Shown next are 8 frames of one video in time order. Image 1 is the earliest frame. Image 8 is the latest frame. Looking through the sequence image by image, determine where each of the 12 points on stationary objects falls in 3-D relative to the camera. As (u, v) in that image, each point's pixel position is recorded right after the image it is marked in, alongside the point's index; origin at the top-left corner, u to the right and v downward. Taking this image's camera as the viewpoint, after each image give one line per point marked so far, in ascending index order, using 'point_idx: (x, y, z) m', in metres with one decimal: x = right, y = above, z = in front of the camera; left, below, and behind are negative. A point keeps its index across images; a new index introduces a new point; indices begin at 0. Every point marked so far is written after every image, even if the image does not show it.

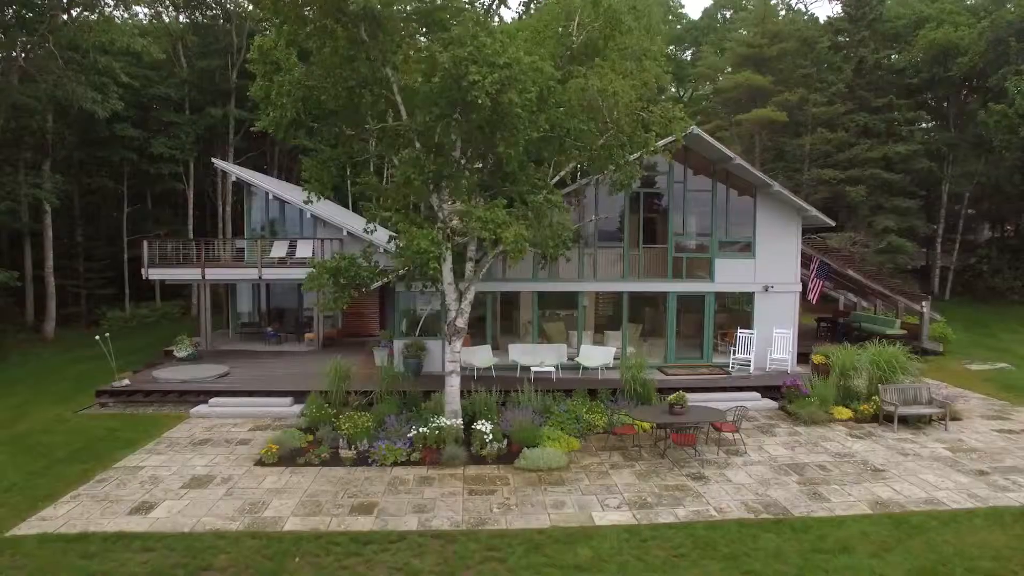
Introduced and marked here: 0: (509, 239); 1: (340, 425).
0: (+0.1, +0.8, +9.5) m
1: (-3.3, -2.6, +11.9) m
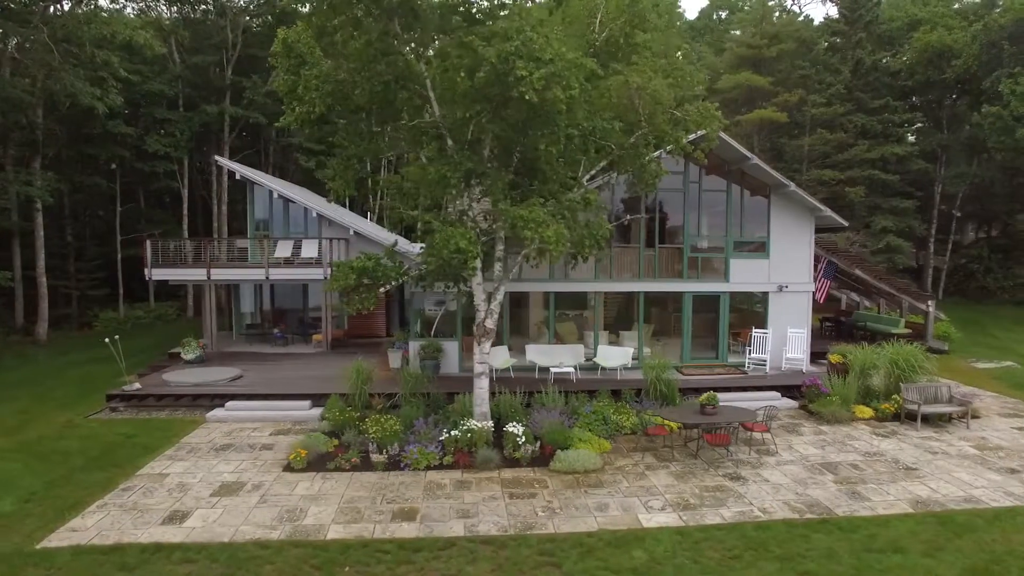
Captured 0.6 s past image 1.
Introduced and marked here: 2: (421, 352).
0: (+0.7, +0.8, +9.4) m
1: (-2.8, -2.6, +11.7) m
2: (-2.3, -1.6, +15.7) m
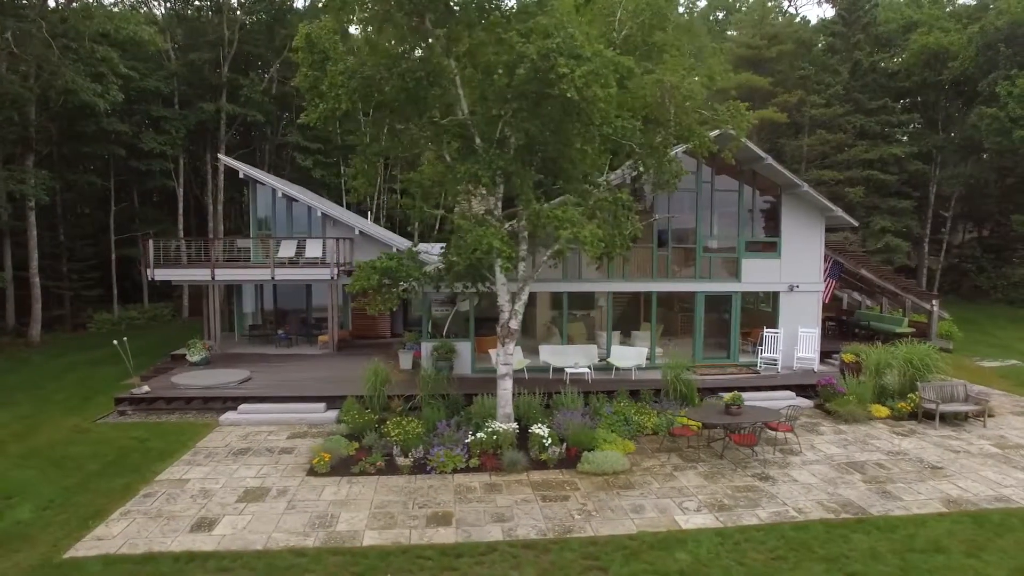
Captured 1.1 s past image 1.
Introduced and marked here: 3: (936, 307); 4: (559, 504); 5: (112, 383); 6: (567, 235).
0: (+1.2, +0.8, +9.3) m
1: (-2.3, -2.6, +11.5) m
2: (-1.9, -1.6, +15.6) m
3: (+13.2, -0.6, +19.3) m
4: (+0.7, -3.2, +9.3) m
5: (-10.8, -2.6, +16.8) m
6: (+0.9, +0.8, +9.3) m
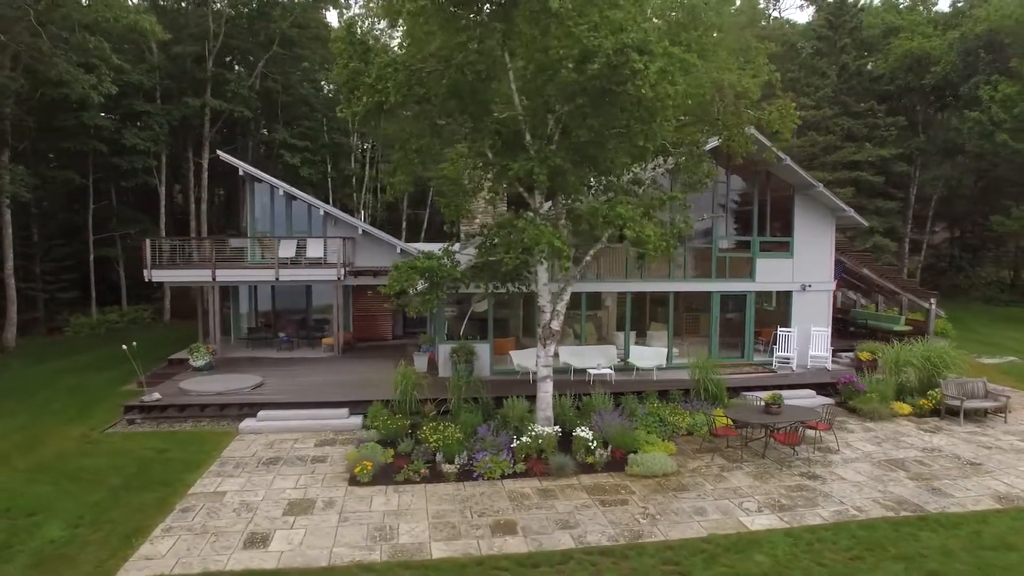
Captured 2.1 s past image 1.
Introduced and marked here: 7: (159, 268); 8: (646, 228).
0: (+2.0, +0.8, +9.1) m
1: (-1.6, -2.7, +11.2) m
2: (-1.4, -1.6, +15.2) m
3: (+13.5, -0.5, +19.8) m
4: (+1.6, -3.2, +9.1) m
5: (-10.4, -2.6, +16.0) m
6: (+1.7, +0.8, +9.1) m
7: (-10.1, +0.6, +18.2) m
8: (+2.0, +0.9, +9.2) m
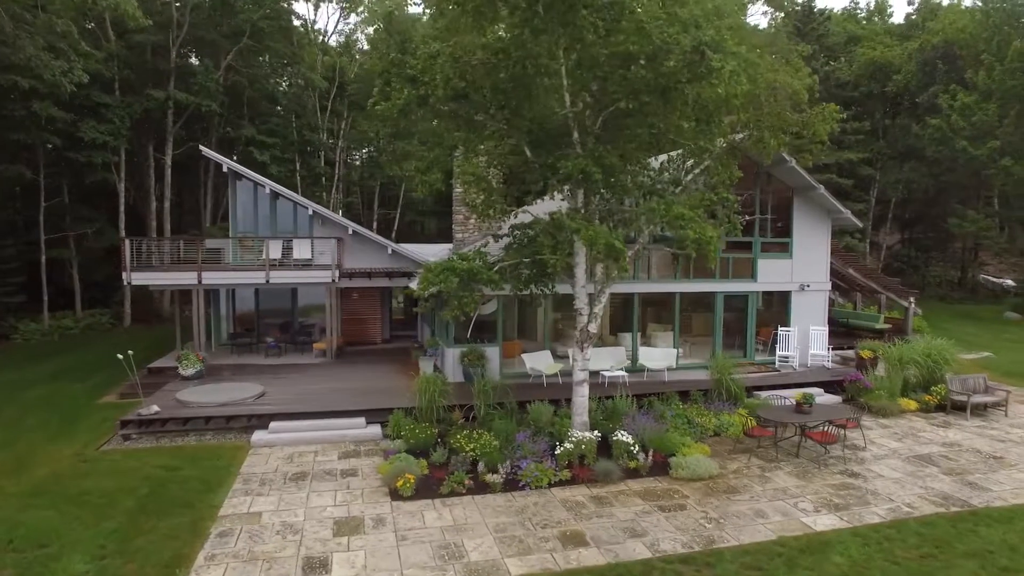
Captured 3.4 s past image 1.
0: (+2.8, +0.7, +9.0) m
1: (-0.9, -2.7, +10.7) m
2: (-1.1, -1.7, +14.8) m
3: (+13.3, -0.5, +20.7) m
4: (+2.4, -3.2, +8.9) m
5: (-10.1, -2.7, +14.7) m
6: (+2.5, +0.8, +9.0) m
7: (-10.1, +0.5, +17.0) m
8: (+2.8, +0.8, +9.1) m
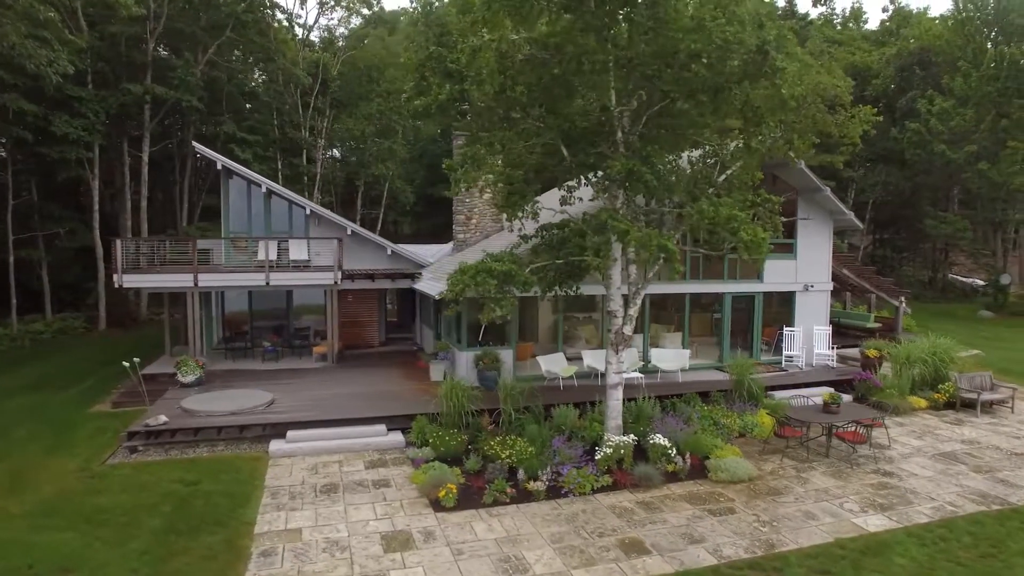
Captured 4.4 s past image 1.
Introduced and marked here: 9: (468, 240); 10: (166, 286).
0: (+3.5, +0.7, +8.9) m
1: (-0.3, -2.7, +10.4) m
2: (-0.8, -1.7, +14.4) m
3: (+13.3, -0.5, +21.2) m
4: (+3.1, -3.3, +8.8) m
5: (-9.7, -2.8, +13.8) m
6: (+3.2, +0.8, +8.8) m
7: (-9.8, +0.4, +16.1) m
8: (+3.5, +0.8, +9.0) m
9: (-1.3, +1.4, +18.8) m
10: (-9.0, 0.0, +16.1) m
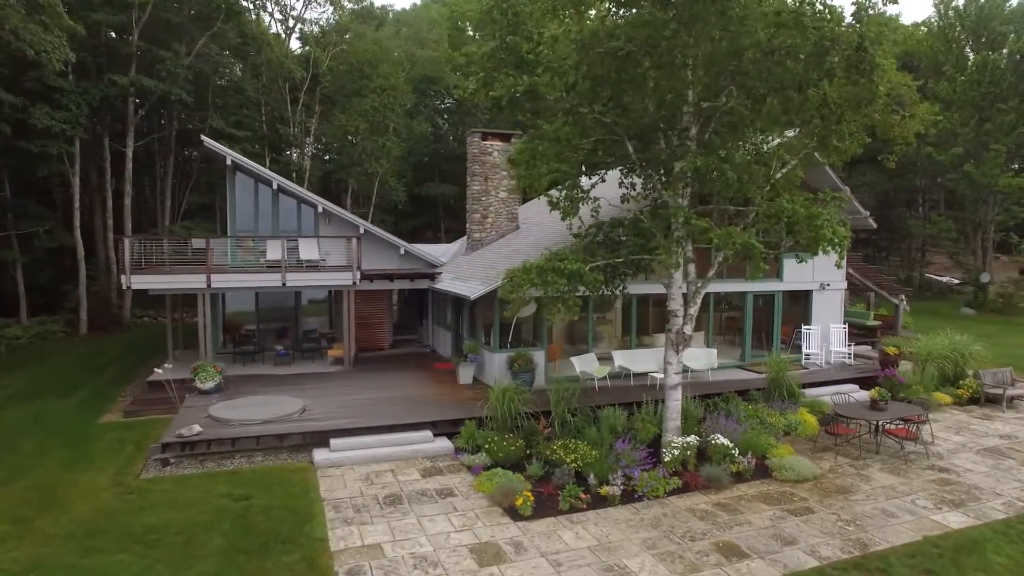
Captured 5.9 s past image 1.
0: (+4.6, +0.7, +8.8) m
1: (+0.7, -2.7, +10.1) m
2: (0.0, -1.7, +14.1) m
3: (+13.6, -0.4, +21.7) m
4: (+4.3, -3.2, +8.7) m
5: (-8.9, -2.8, +12.9) m
6: (+4.3, +0.8, +8.8) m
7: (-9.1, +0.4, +15.2) m
8: (+4.6, +0.9, +8.9) m
9: (-0.8, +1.4, +18.4) m
10: (-8.4, 0.0, +15.2) m
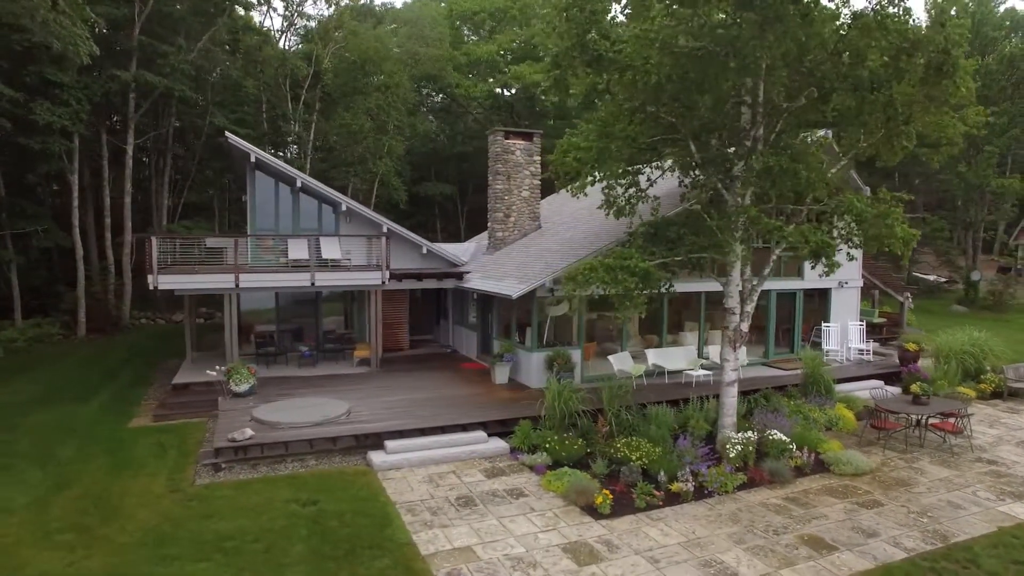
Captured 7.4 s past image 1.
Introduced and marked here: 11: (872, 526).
0: (+5.7, +0.8, +9.0) m
1: (+1.8, -2.7, +10.1) m
2: (+0.9, -1.7, +14.0) m
3: (+14.1, -0.4, +22.2) m
4: (+5.4, -3.2, +8.9) m
5: (-7.9, -2.8, +12.5) m
6: (+5.4, +0.8, +8.9) m
7: (-8.3, +0.3, +14.7) m
8: (+5.7, +0.9, +9.1) m
9: (-0.2, +1.4, +18.3) m
10: (-7.5, 0.0, +14.8) m
11: (+4.8, -3.2, +8.4) m
